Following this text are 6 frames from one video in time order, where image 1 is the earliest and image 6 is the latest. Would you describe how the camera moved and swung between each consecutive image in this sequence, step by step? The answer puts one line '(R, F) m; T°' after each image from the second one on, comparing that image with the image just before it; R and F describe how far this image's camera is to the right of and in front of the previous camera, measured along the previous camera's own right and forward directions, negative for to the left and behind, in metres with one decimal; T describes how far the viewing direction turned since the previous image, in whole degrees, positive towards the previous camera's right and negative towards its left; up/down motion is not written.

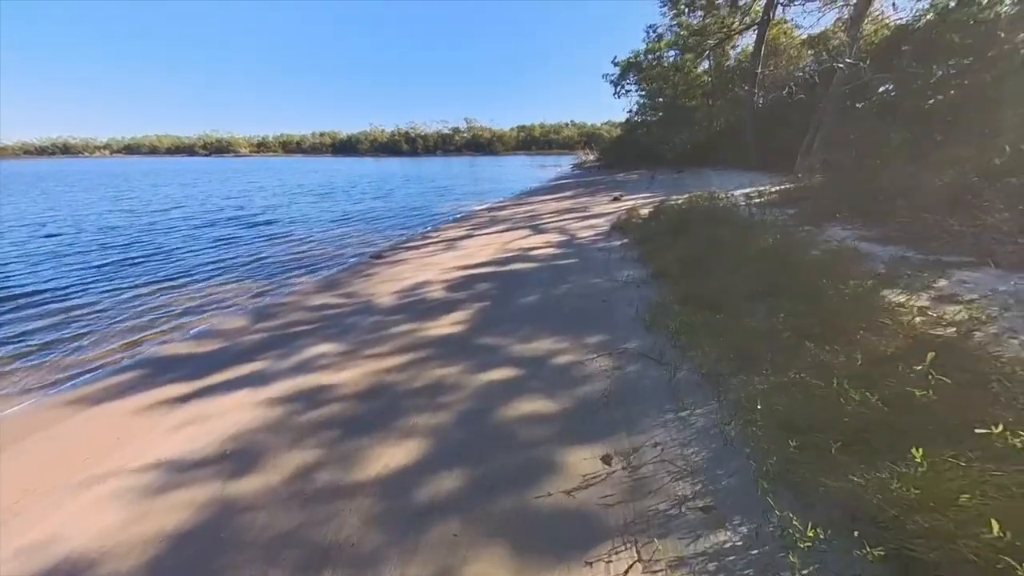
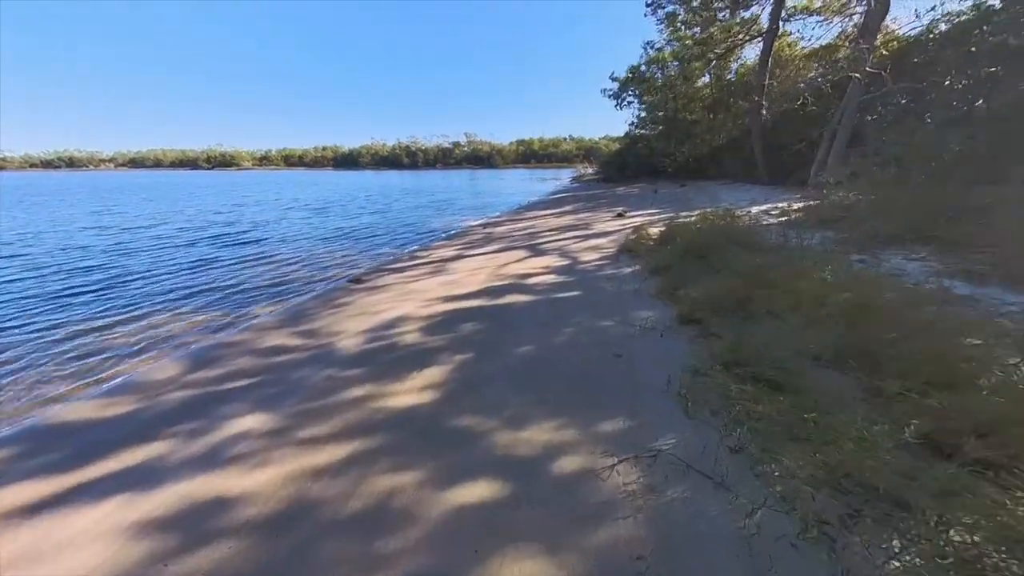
(+0.1, +1.0) m; 0°
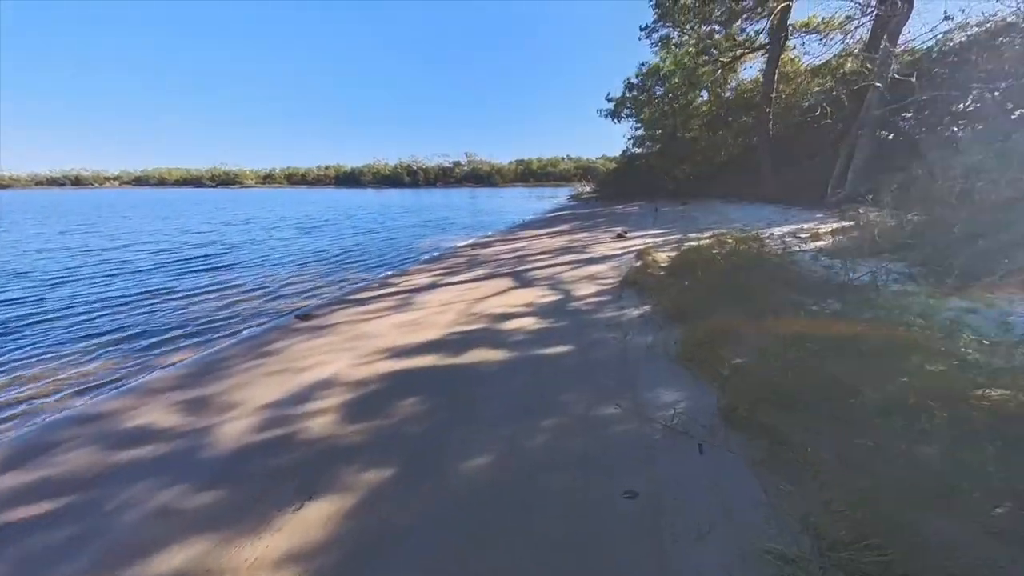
(+0.5, +1.4) m; 0°
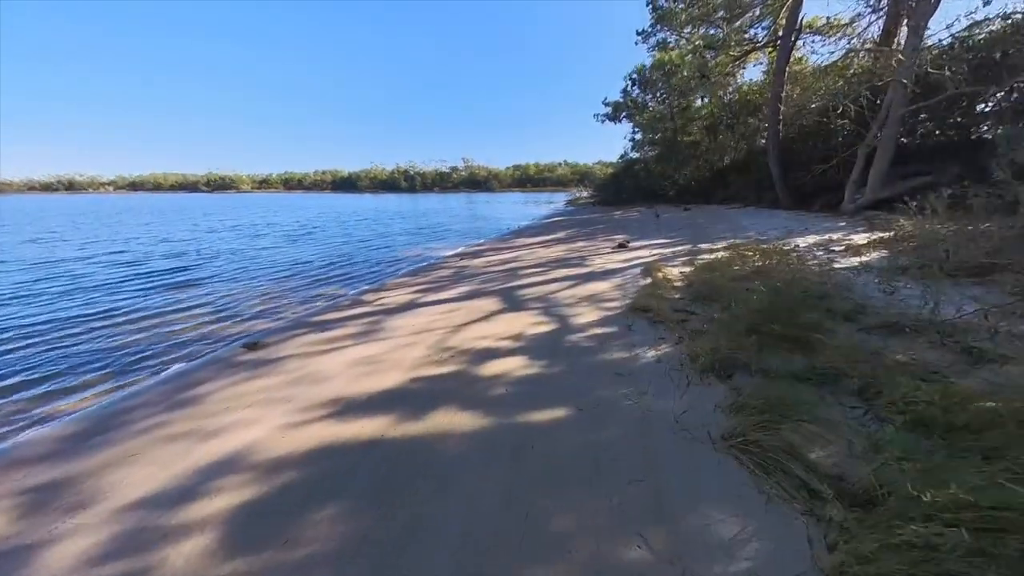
(+0.2, +1.1) m; 0°
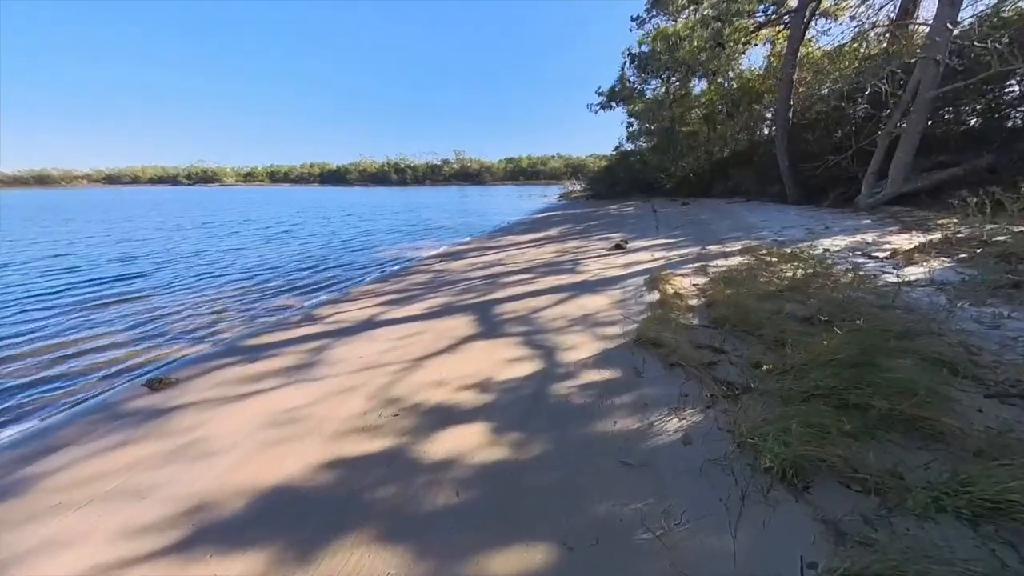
(+0.3, +1.2) m; +1°
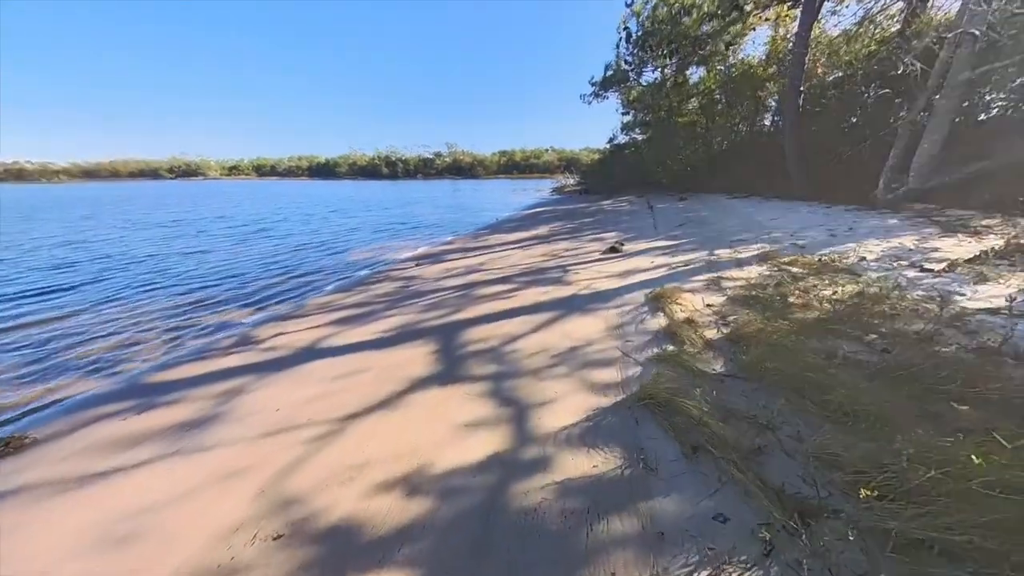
(+0.4, +1.1) m; +1°
